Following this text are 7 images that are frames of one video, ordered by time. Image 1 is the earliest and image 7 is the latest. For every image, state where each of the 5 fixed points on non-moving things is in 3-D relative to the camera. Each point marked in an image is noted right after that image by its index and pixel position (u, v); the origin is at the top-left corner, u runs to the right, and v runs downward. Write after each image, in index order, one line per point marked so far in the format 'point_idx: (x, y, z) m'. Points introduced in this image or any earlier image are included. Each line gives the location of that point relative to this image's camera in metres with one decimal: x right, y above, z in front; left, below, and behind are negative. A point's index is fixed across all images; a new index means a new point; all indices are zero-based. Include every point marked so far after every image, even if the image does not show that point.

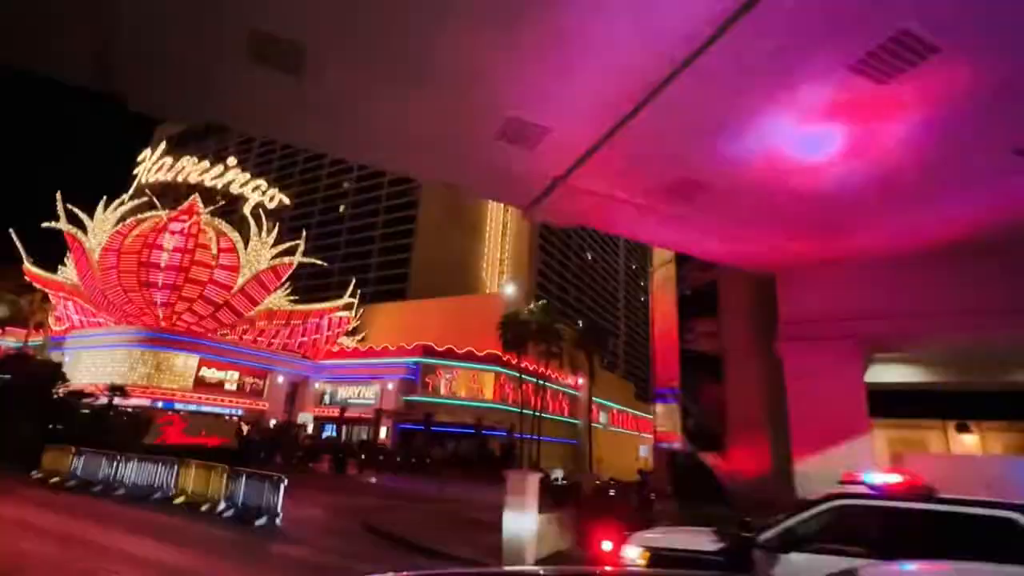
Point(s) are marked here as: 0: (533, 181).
0: (+0.3, +1.3, +7.2) m
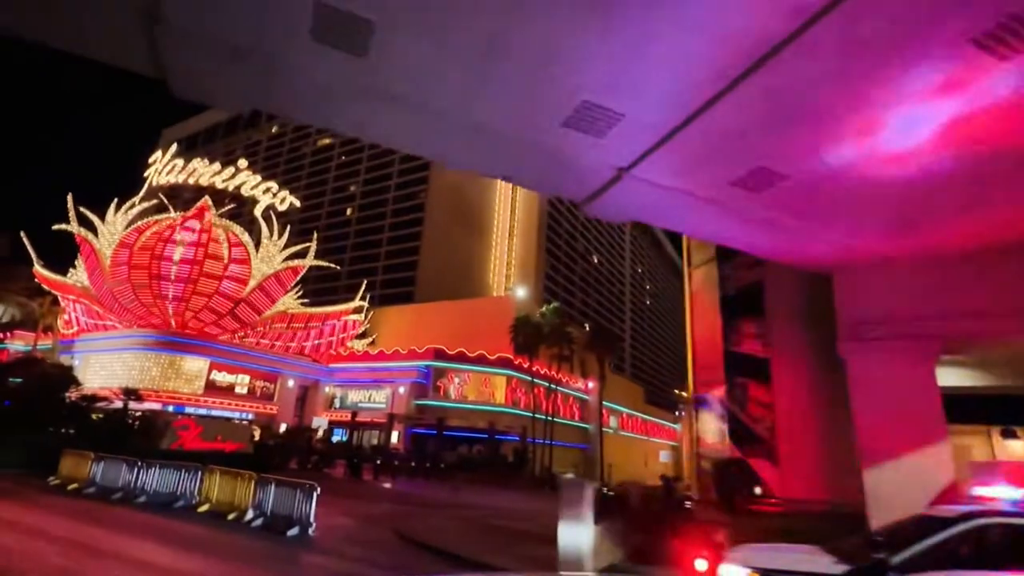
0: (+1.0, +1.3, +6.8) m
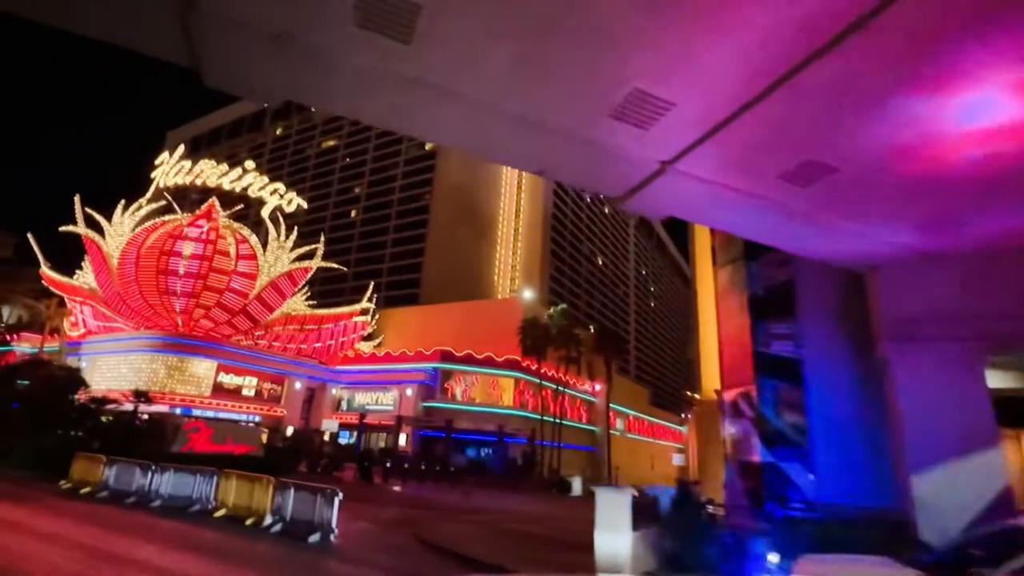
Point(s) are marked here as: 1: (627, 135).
0: (+1.4, +1.4, +6.5) m
1: (+1.2, +1.6, +6.0) m
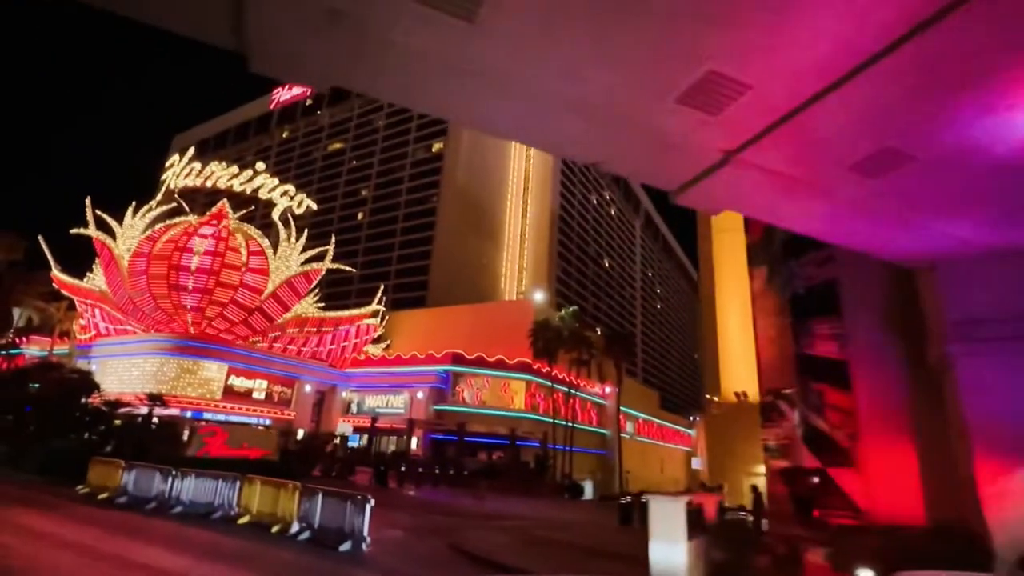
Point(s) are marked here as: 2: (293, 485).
0: (+2.0, +1.4, +6.2) m
1: (+1.7, +1.6, +5.7) m
2: (-4.0, -3.6, +10.6) m
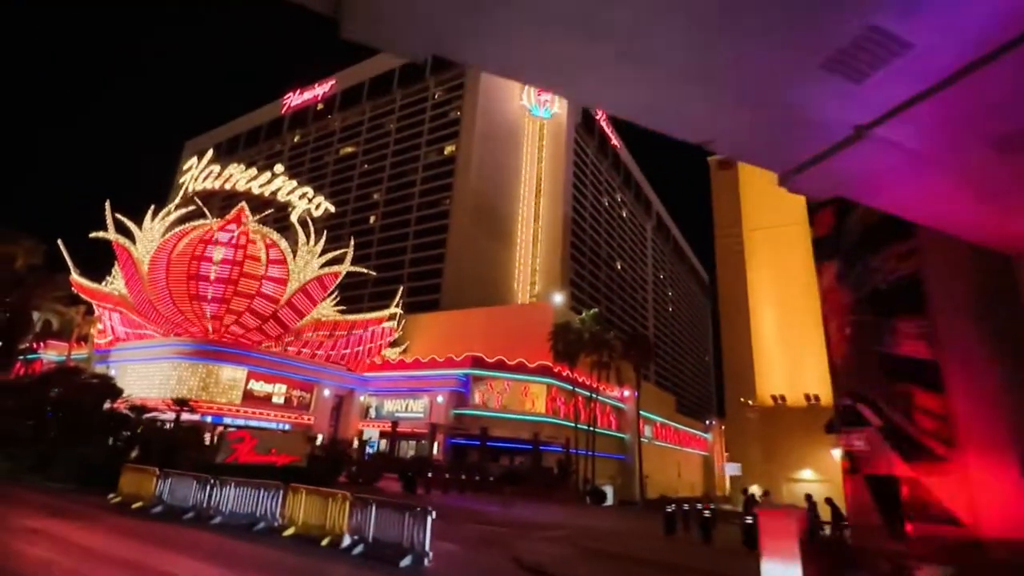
0: (+3.0, +1.5, +5.6) m
1: (+2.7, +1.7, +5.0) m
2: (-2.9, -3.6, +10.0) m
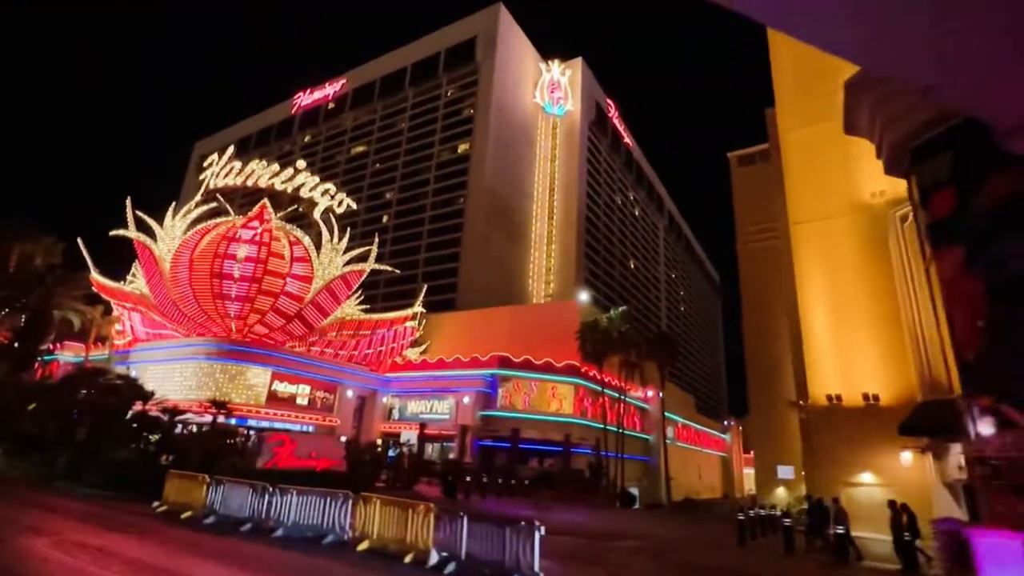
0: (+4.5, +1.7, +4.6) m
1: (+4.2, +1.9, +4.0) m
2: (-1.3, -3.4, +9.0) m
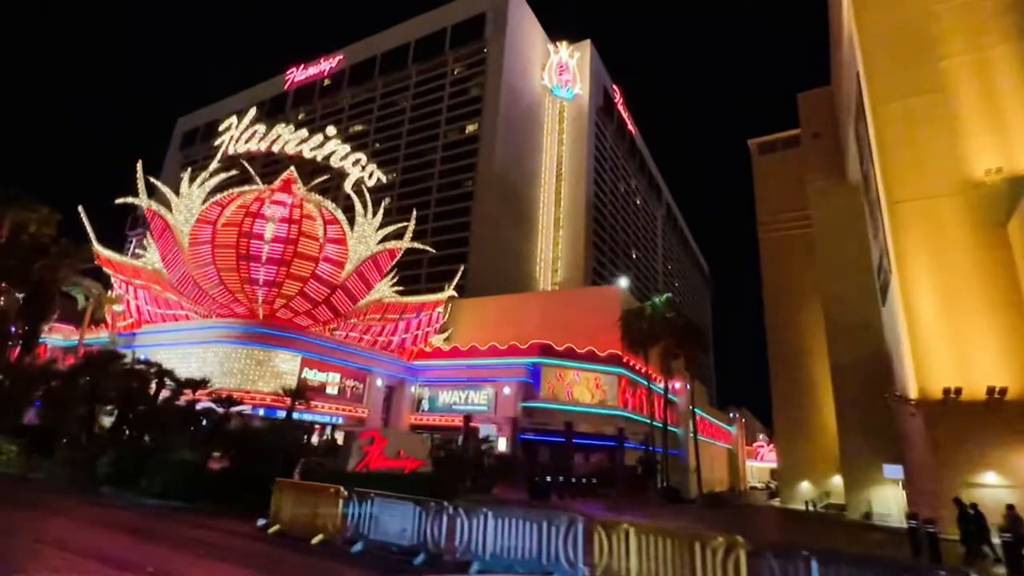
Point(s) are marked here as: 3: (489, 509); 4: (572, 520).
0: (+8.5, +2.1, +2.1) m
1: (+8.3, +2.3, +1.6) m
2: (+2.4, -2.8, +6.4) m
3: (-0.3, -3.1, +8.1) m
4: (+0.8, -3.0, +7.6) m
